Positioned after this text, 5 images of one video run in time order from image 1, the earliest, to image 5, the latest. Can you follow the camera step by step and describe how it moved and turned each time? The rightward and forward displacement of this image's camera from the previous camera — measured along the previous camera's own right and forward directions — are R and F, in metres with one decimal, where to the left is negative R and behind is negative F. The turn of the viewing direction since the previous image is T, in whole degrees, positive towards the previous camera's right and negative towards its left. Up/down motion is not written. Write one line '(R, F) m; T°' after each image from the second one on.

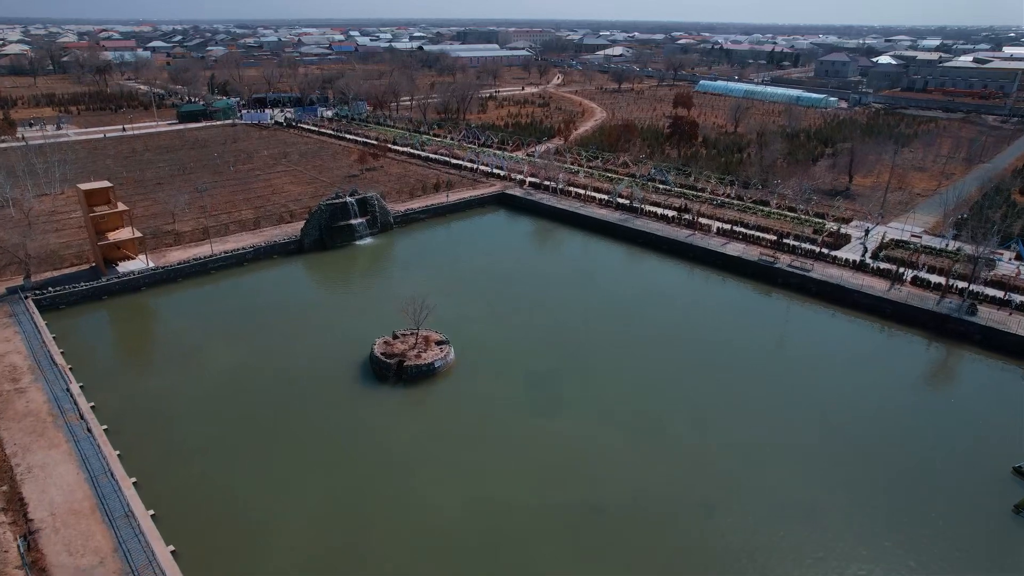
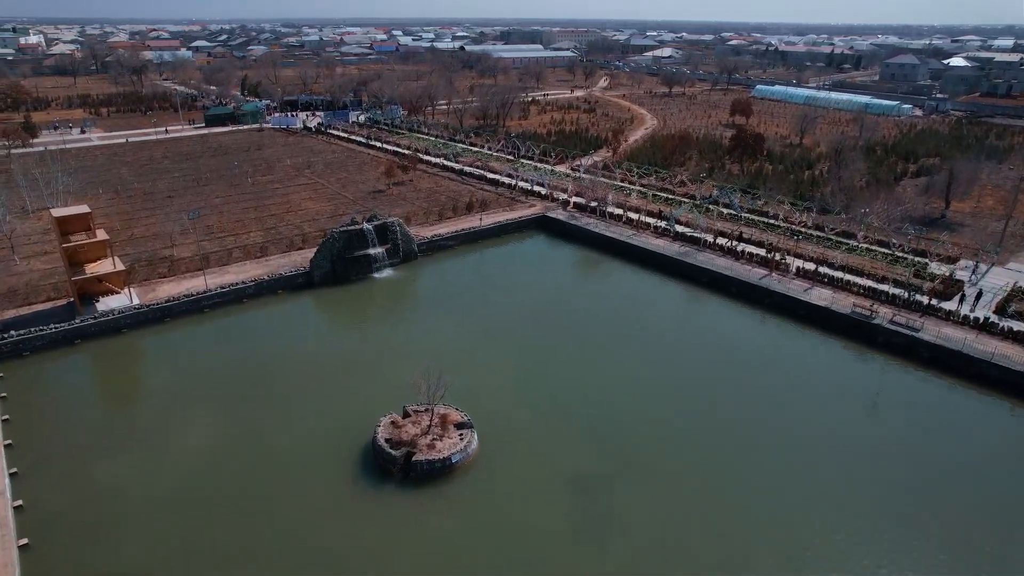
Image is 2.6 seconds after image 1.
(-0.1, +2.5) m; -3°
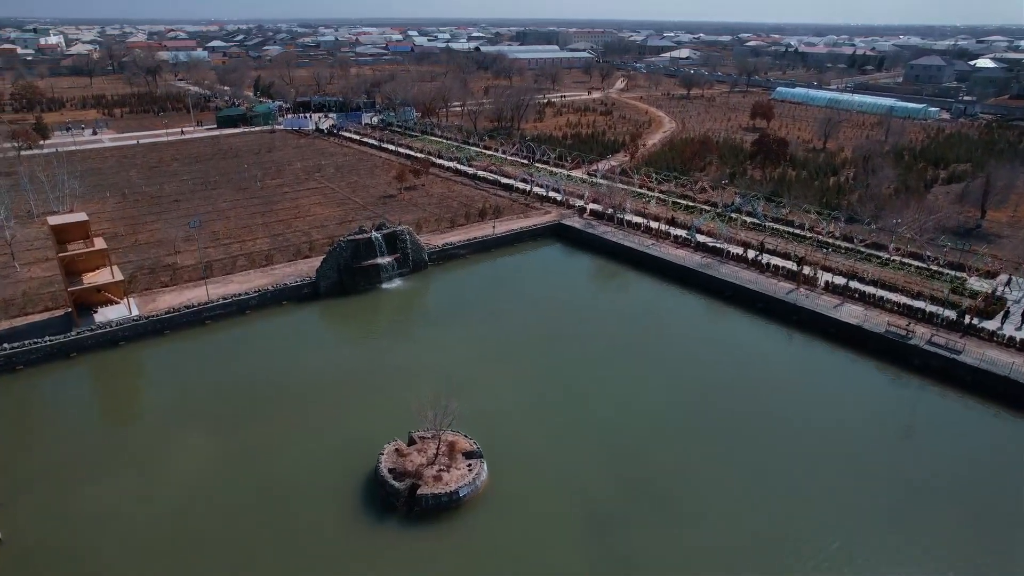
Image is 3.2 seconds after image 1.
(0.0, +0.6) m; -1°
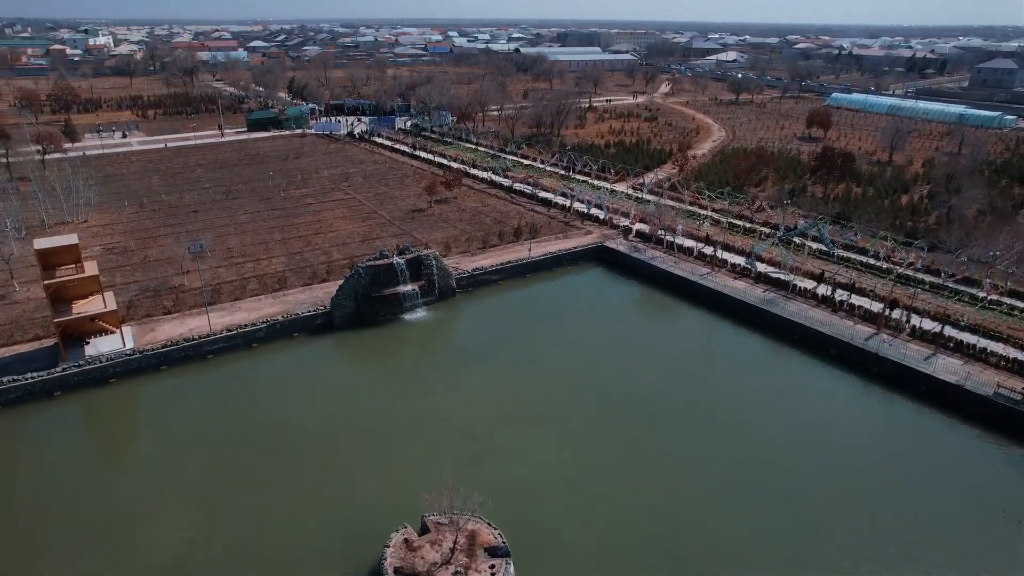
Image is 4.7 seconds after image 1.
(-0.1, +1.6) m; -3°
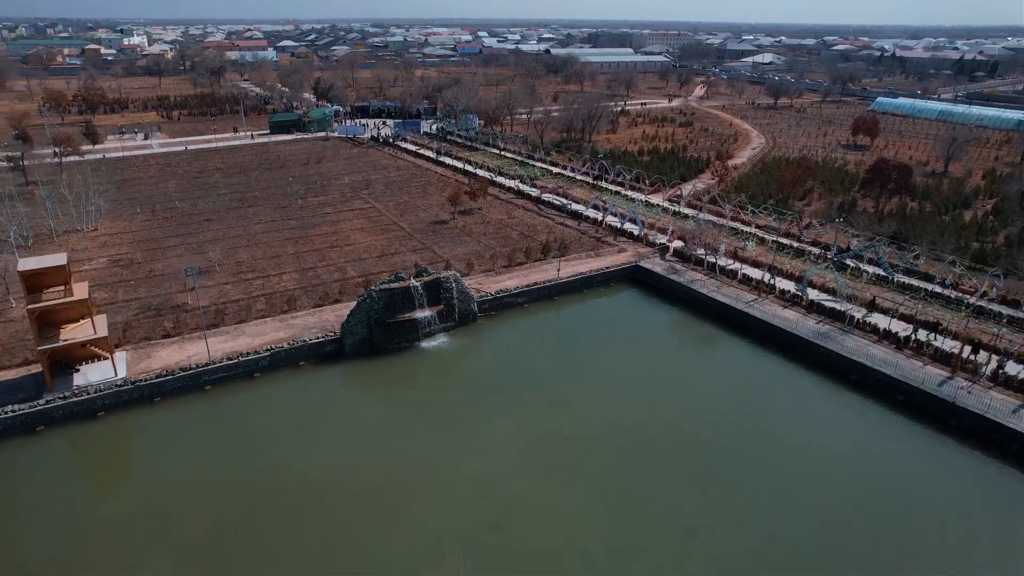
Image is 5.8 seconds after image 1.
(0.0, +1.2) m; -2°
